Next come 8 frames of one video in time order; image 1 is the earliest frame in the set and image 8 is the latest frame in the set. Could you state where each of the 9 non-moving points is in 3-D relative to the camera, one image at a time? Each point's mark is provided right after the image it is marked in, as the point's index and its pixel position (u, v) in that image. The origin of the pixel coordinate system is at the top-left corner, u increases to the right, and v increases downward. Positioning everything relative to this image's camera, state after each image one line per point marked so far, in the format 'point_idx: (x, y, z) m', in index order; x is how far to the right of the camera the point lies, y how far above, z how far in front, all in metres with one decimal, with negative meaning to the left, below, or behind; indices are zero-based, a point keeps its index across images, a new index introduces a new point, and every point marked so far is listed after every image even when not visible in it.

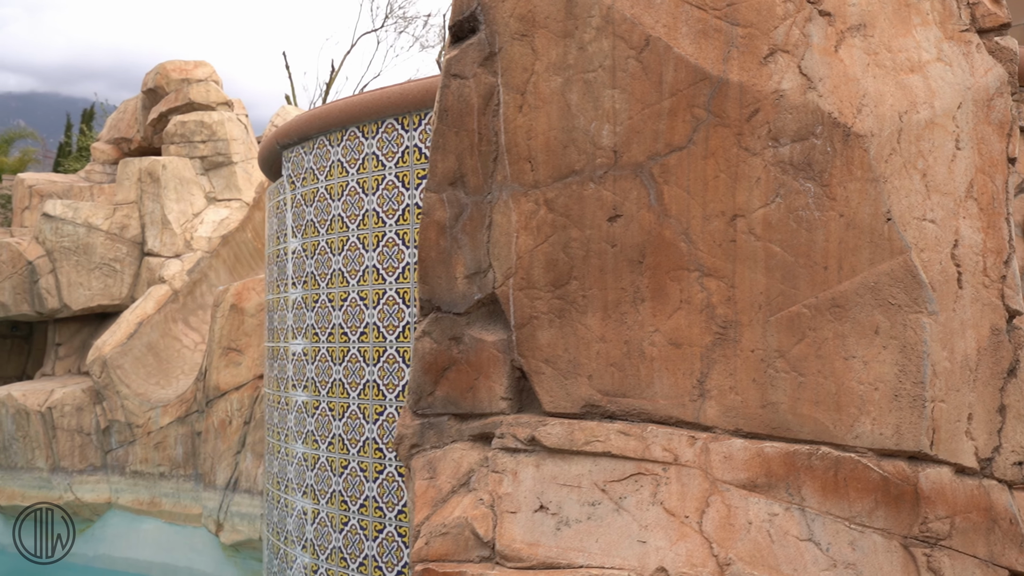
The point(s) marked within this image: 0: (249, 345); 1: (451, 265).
0: (-1.8, -0.4, +6.3) m
1: (-0.1, 0.0, +1.6) m
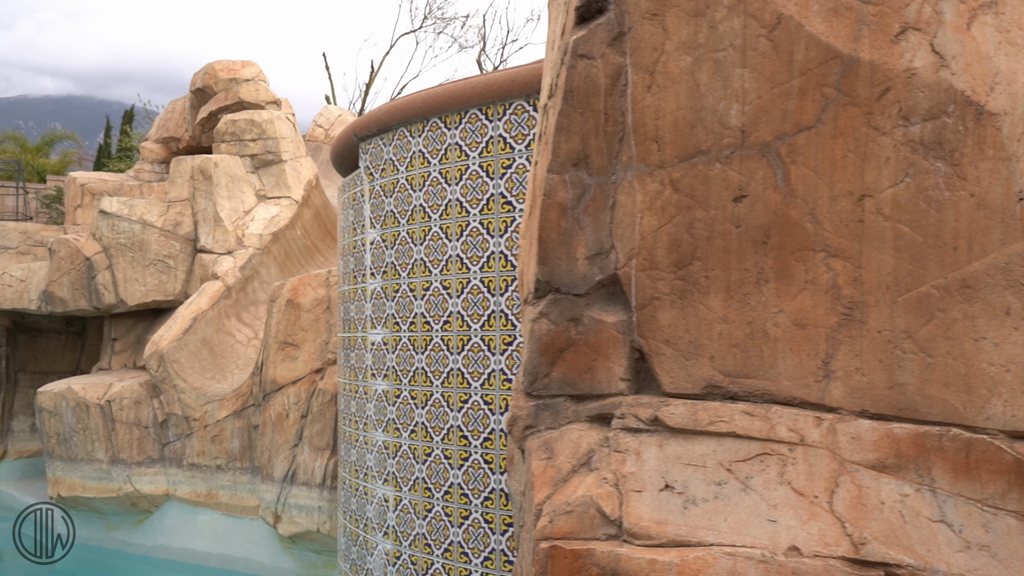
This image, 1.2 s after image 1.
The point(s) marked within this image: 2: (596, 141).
0: (-1.4, -0.4, +6.3) m
1: (+0.1, +0.1, +1.6) m
2: (+0.1, +0.2, +1.5) m
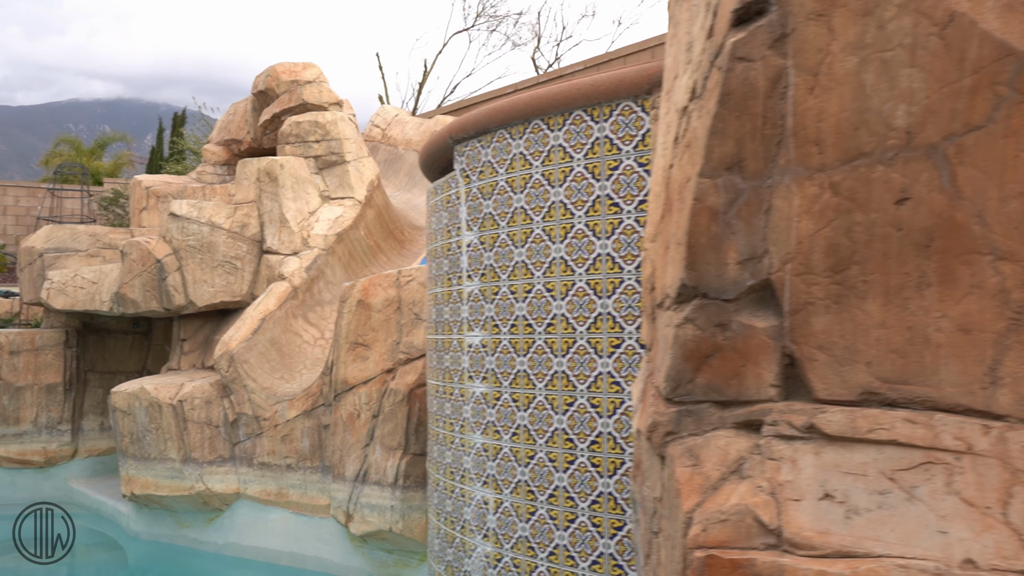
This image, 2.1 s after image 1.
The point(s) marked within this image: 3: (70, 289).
0: (-0.9, -0.4, +6.4) m
1: (+0.4, +0.1, +1.5) m
2: (+0.4, +0.2, +1.5) m
3: (-4.4, 0.0, +9.1) m
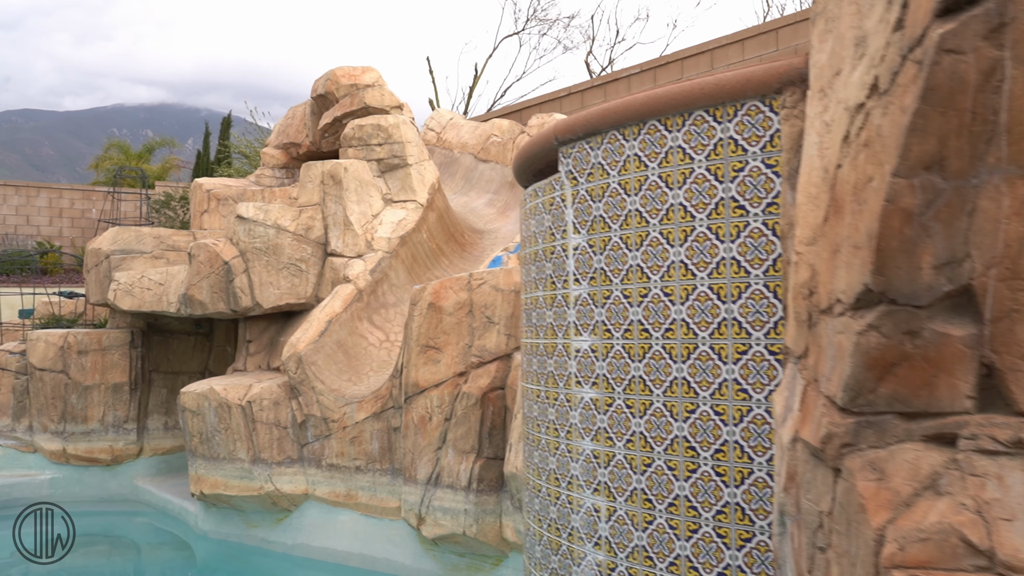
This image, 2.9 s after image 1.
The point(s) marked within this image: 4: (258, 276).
0: (-0.4, -0.4, +6.3) m
1: (+0.6, +0.1, +1.5) m
2: (+0.7, +0.2, +1.4) m
3: (-3.8, 0.0, +9.3) m
4: (-2.3, +0.1, +8.3) m
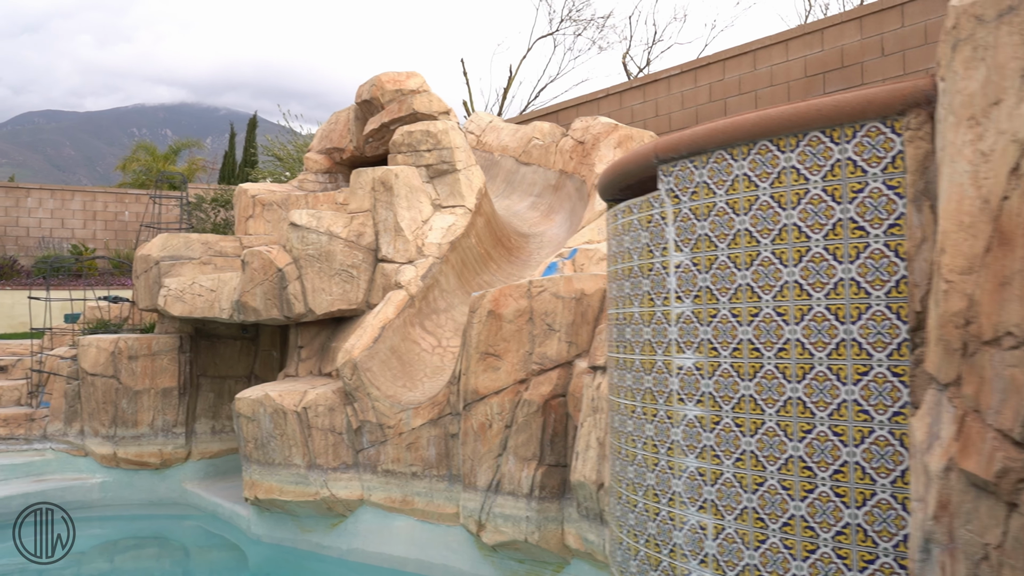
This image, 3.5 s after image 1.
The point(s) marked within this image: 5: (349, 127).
0: (0.0, -0.4, +6.4) m
1: (+0.9, 0.0, +1.5) m
2: (+1.0, +0.2, +1.4) m
3: (-3.3, -0.1, +9.3) m
4: (-1.8, +0.1, +8.4) m
5: (-2.0, +2.0, +11.4) m
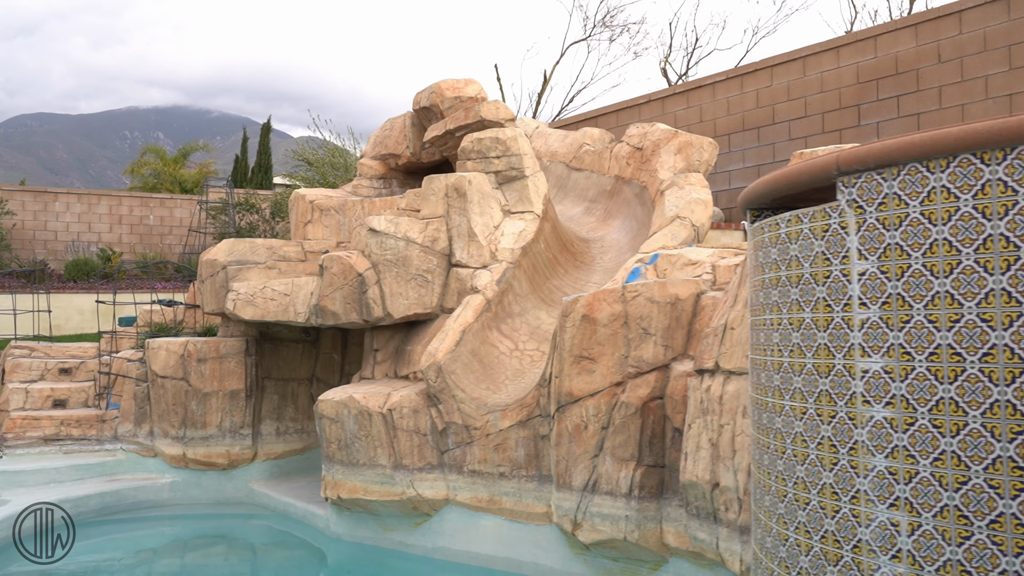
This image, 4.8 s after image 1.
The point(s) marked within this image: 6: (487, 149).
0: (+0.6, -0.5, +6.5) m
1: (+1.6, 0.0, +1.6) m
2: (+1.6, +0.1, +1.6) m
3: (-2.6, -0.1, +9.5) m
4: (-1.1, 0.0, +8.5) m
5: (-1.3, +1.9, +11.6) m
6: (-0.3, +1.4, +9.3) m
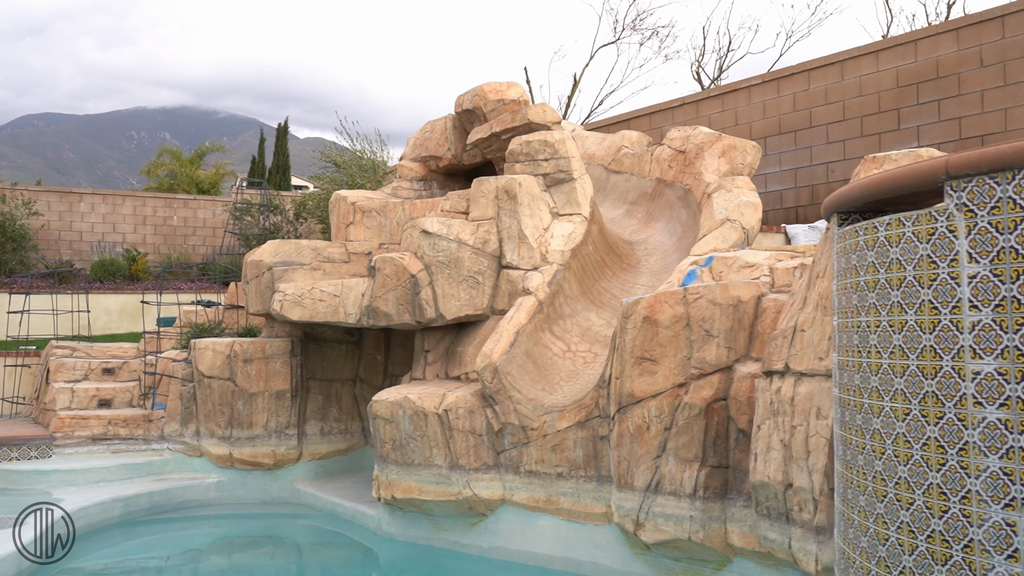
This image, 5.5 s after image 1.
0: (+1.1, -0.5, +6.6) m
1: (+2.0, 0.0, +1.7) m
2: (+2.0, +0.1, +1.6) m
3: (-2.1, -0.1, +9.6) m
4: (-0.7, 0.0, +8.6) m
5: (-0.8, +1.9, +11.7) m
6: (+0.2, +1.4, +9.4) m
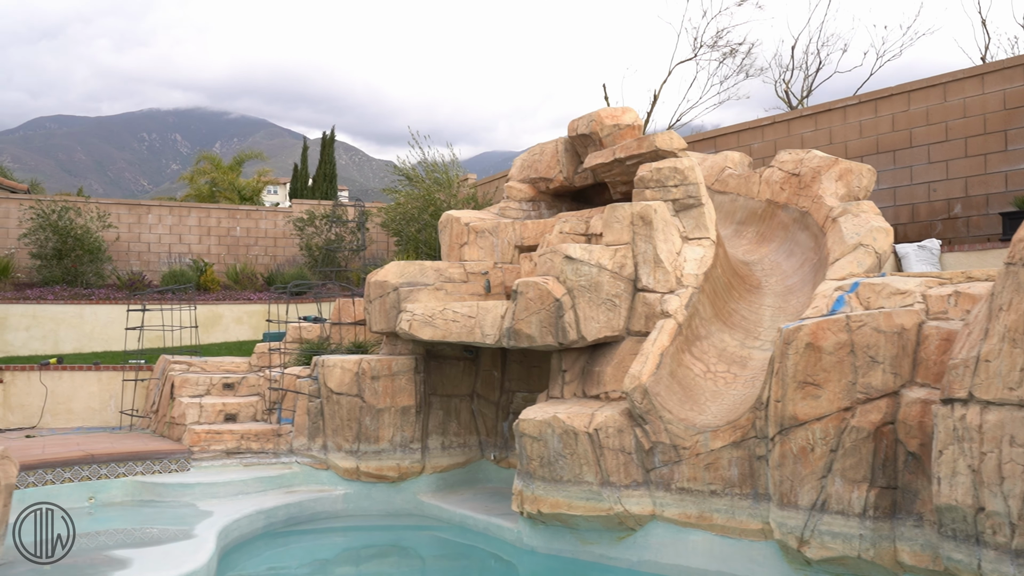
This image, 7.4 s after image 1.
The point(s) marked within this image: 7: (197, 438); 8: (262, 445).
0: (+2.4, -0.7, +6.9) m
1: (+3.2, -0.2, +2.0) m
2: (+3.2, -0.1, +1.9) m
3: (-0.8, -0.4, +10.0) m
4: (+0.7, -0.2, +9.0) m
5: (+0.6, +1.7, +12.1) m
6: (+1.6, +1.2, +9.7) m
7: (-3.8, -1.8, +11.2) m
8: (-3.1, -1.9, +11.3) m
